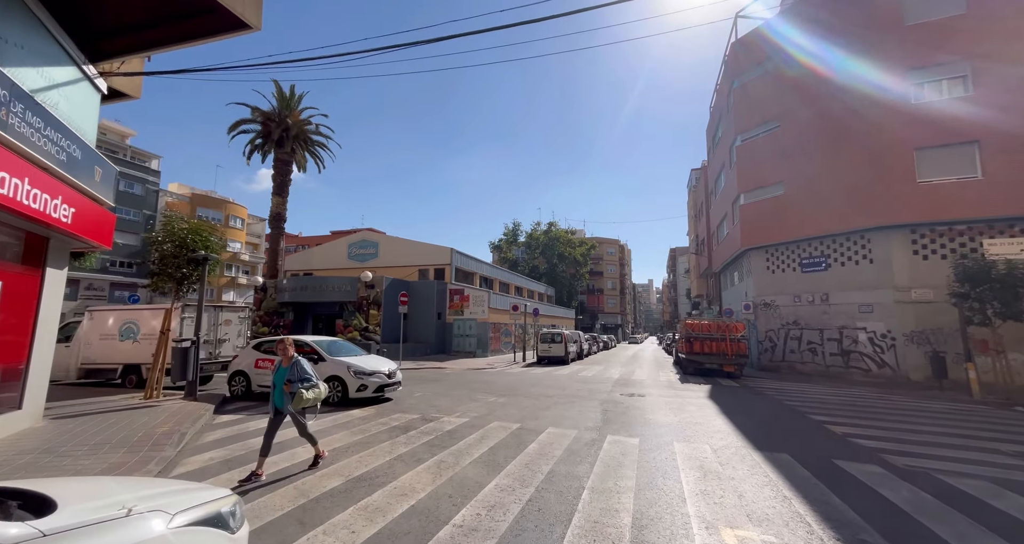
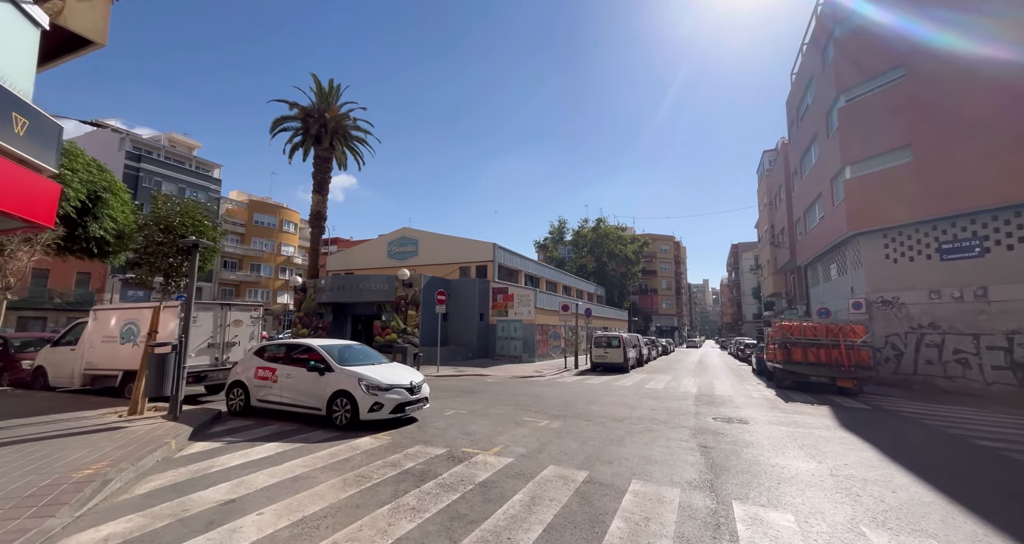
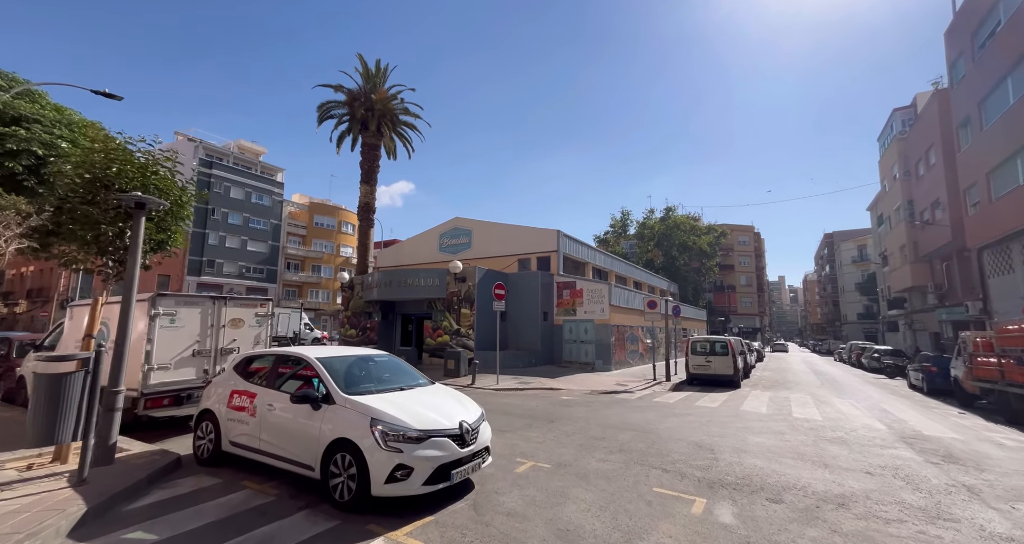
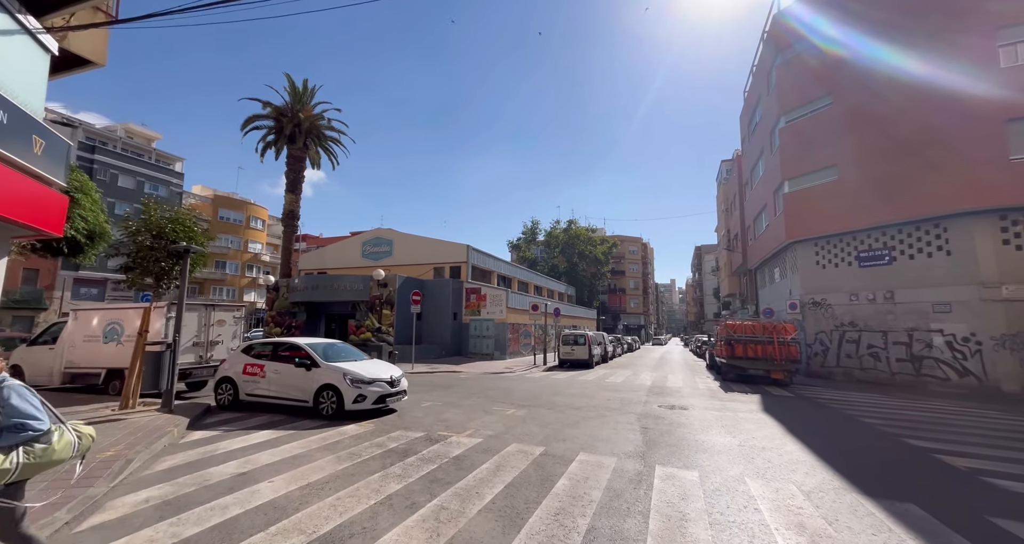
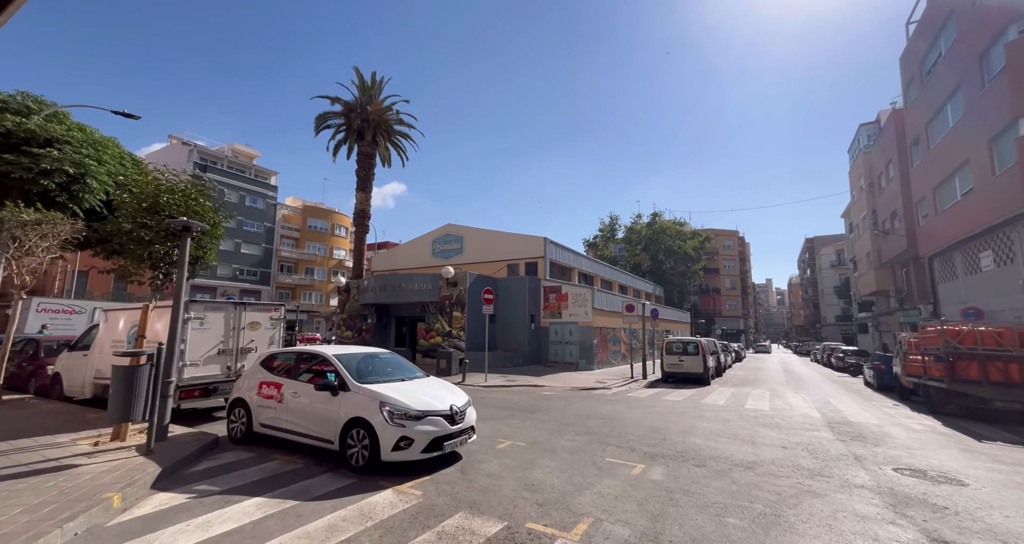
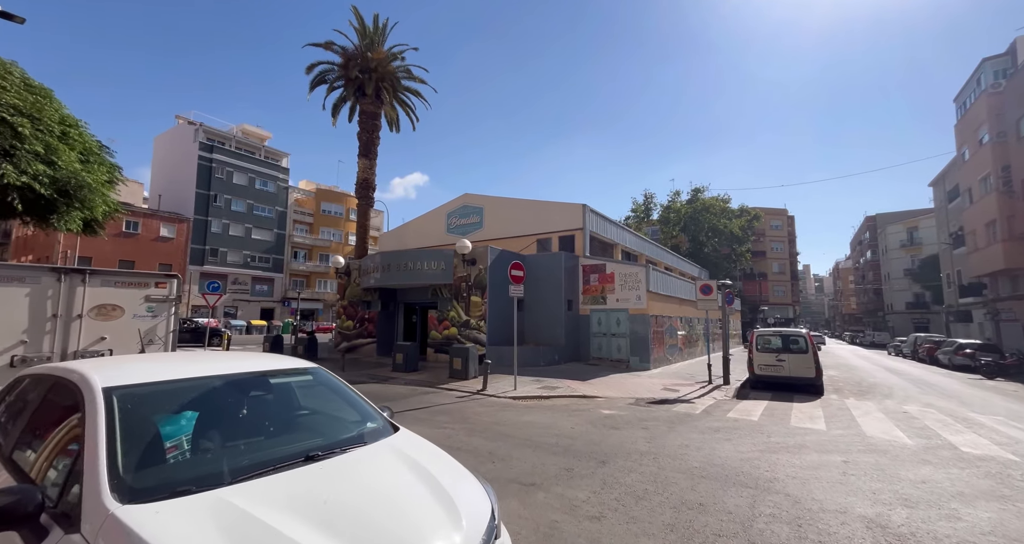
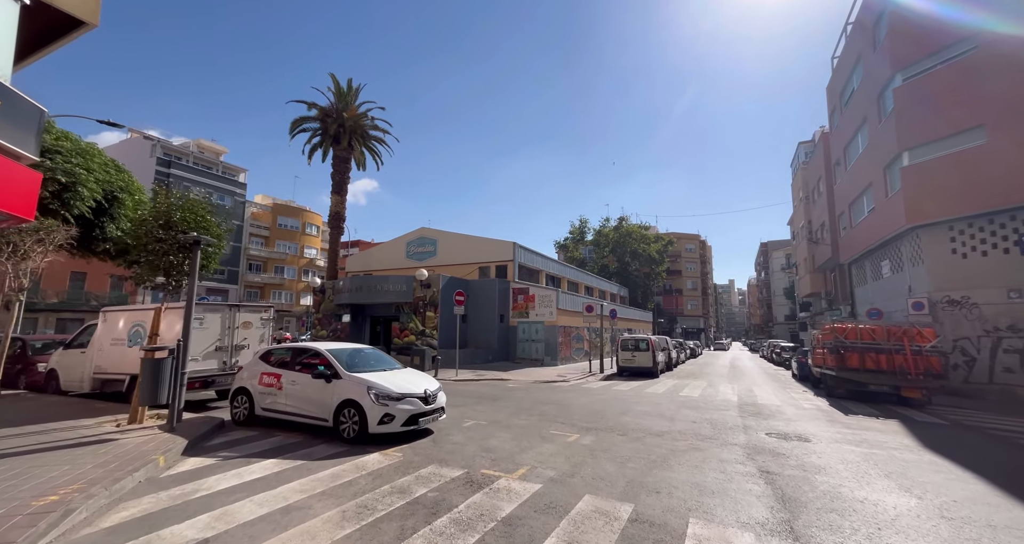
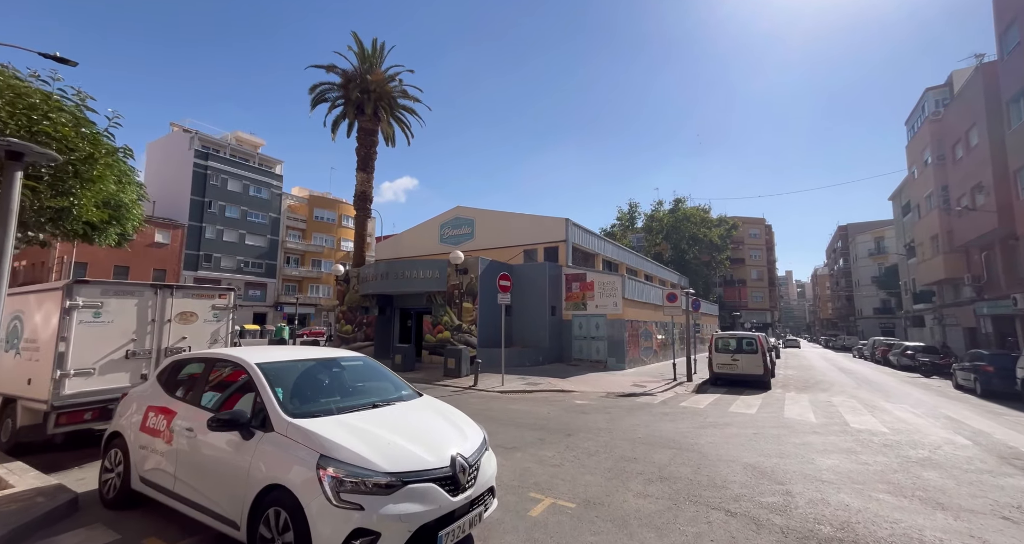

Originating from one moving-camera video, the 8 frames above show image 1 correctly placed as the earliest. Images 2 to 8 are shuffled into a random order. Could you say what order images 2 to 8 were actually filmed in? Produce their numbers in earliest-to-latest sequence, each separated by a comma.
4, 2, 7, 5, 3, 8, 6
